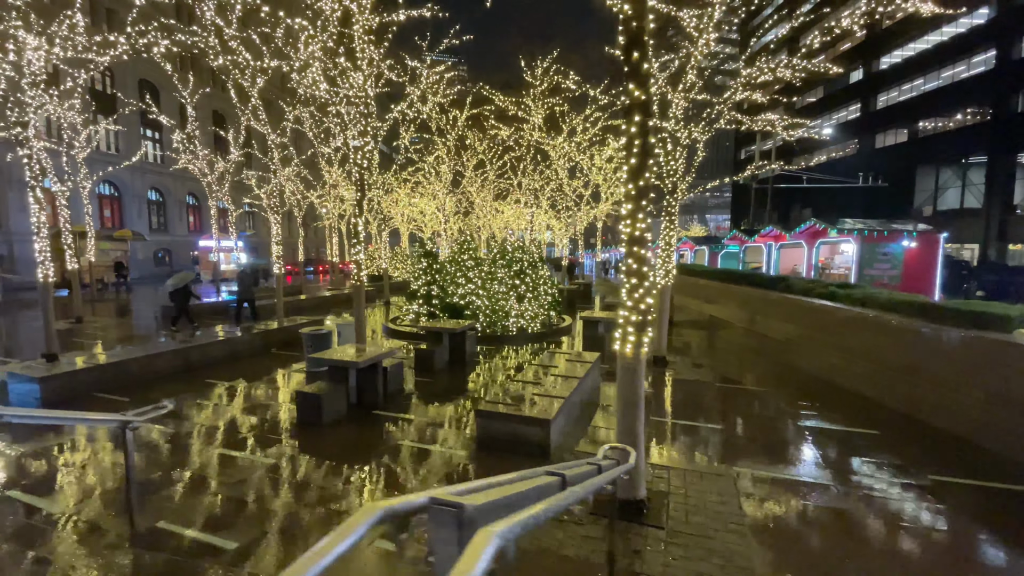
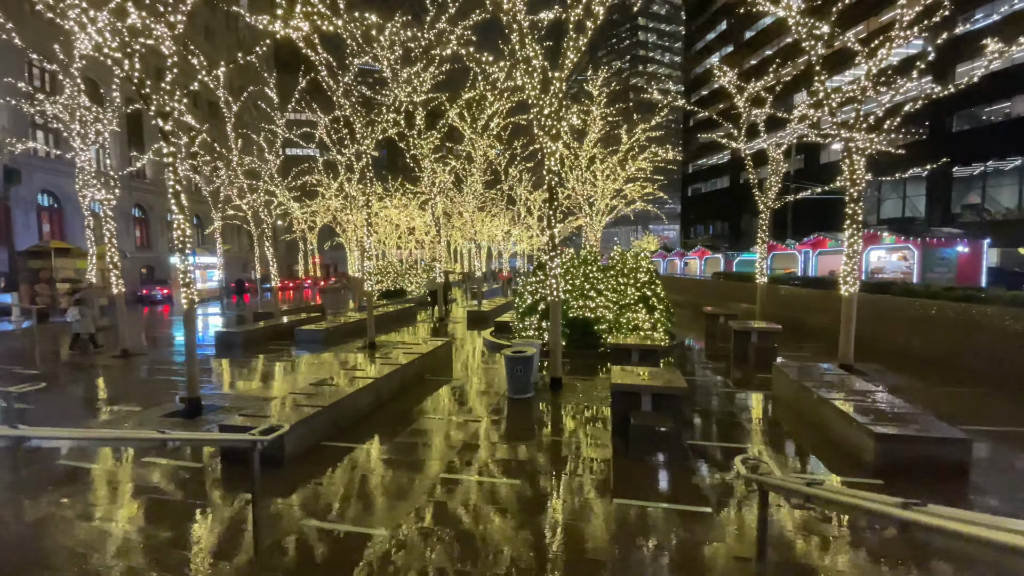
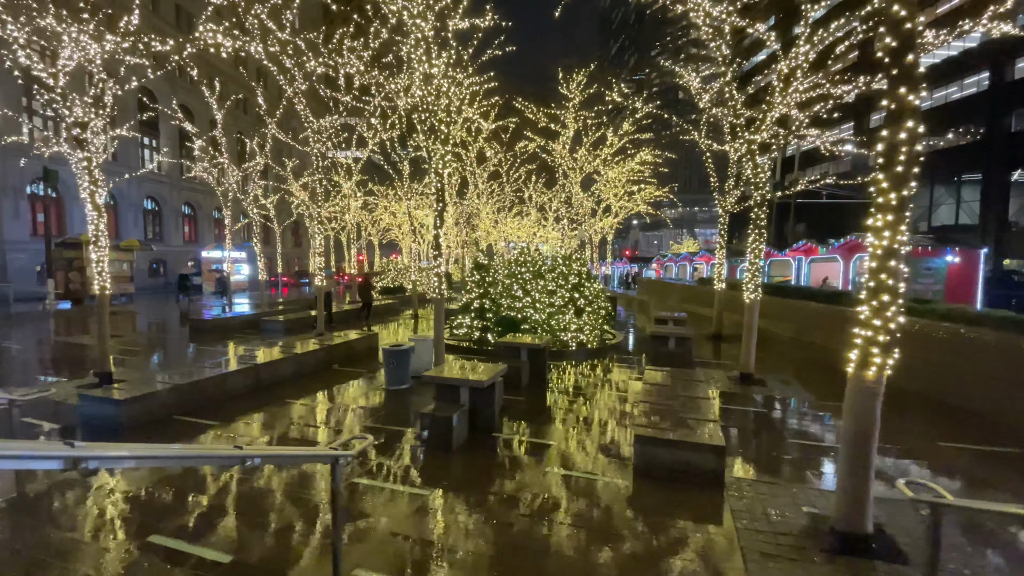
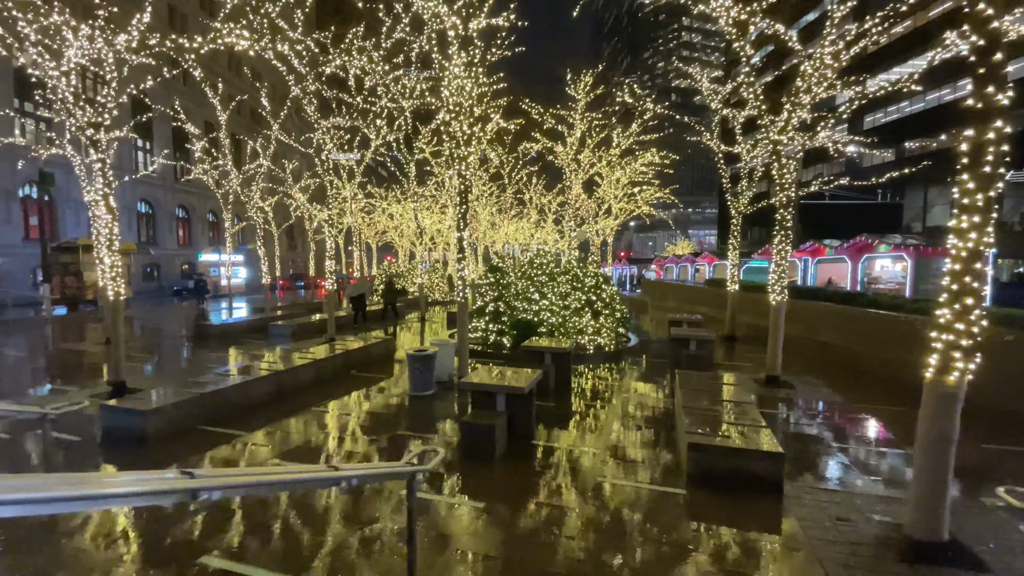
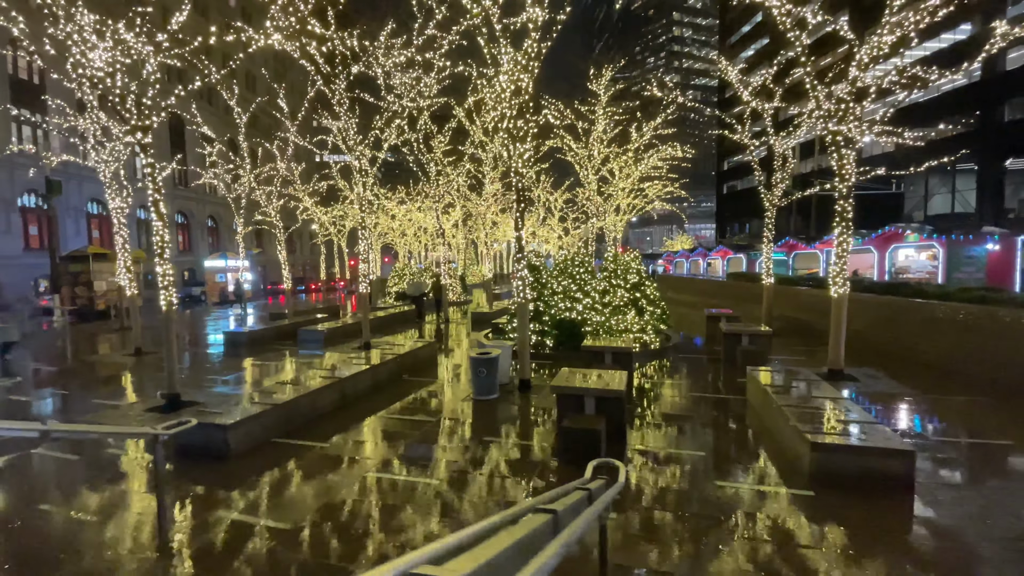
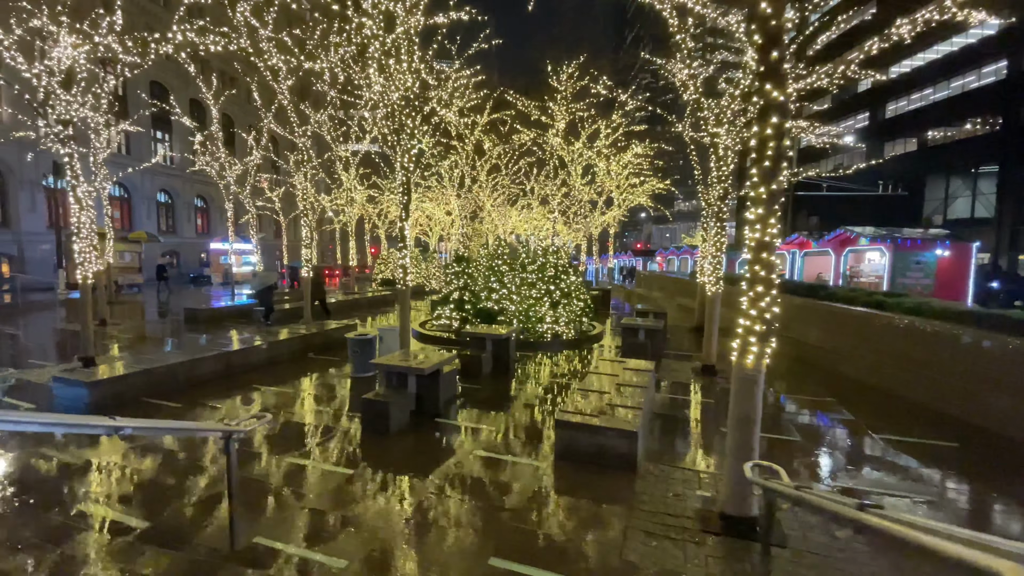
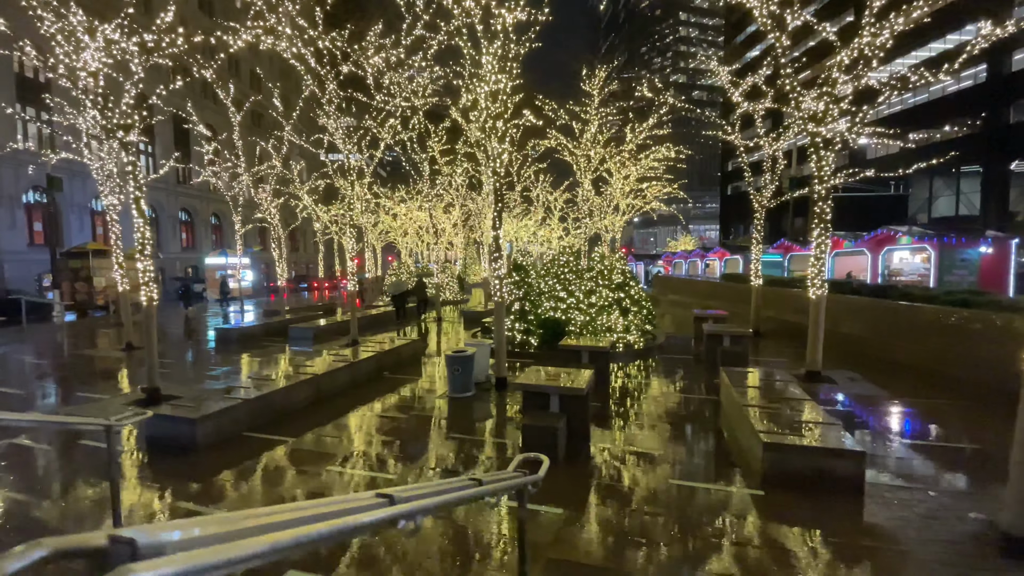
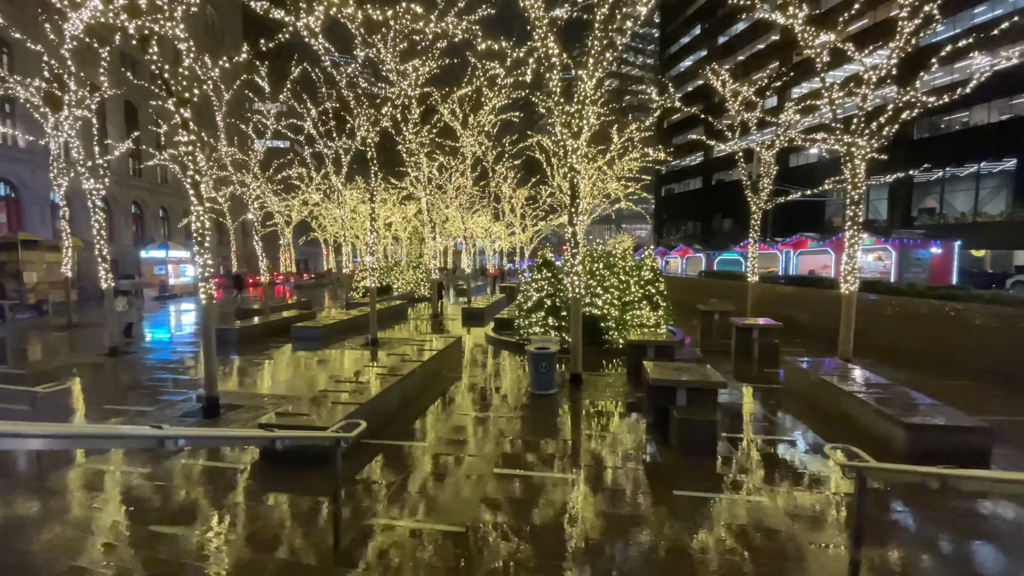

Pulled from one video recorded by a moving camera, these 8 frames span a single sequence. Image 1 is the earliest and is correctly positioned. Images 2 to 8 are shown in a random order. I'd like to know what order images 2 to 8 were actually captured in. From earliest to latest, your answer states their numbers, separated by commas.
6, 3, 4, 7, 5, 2, 8
